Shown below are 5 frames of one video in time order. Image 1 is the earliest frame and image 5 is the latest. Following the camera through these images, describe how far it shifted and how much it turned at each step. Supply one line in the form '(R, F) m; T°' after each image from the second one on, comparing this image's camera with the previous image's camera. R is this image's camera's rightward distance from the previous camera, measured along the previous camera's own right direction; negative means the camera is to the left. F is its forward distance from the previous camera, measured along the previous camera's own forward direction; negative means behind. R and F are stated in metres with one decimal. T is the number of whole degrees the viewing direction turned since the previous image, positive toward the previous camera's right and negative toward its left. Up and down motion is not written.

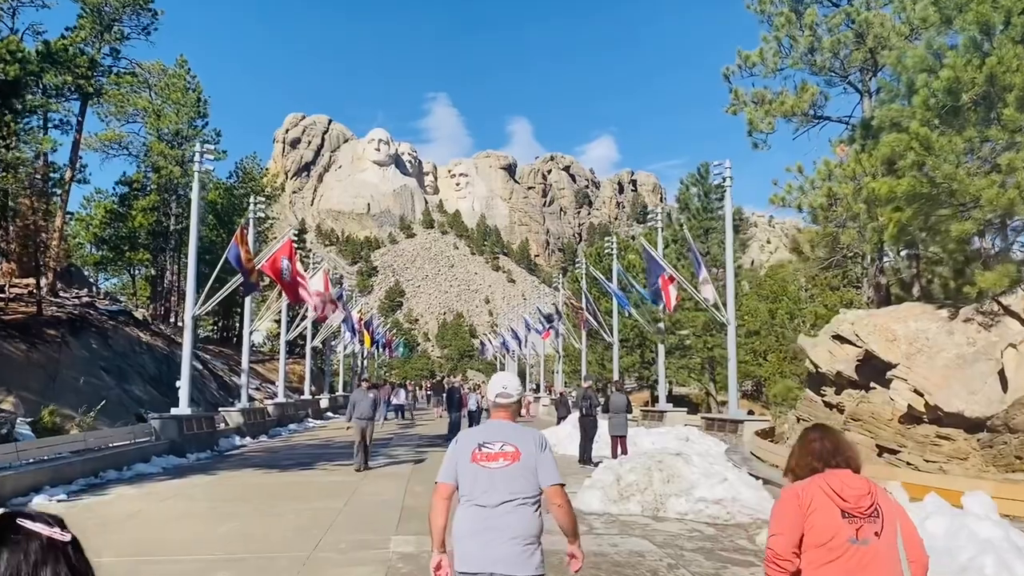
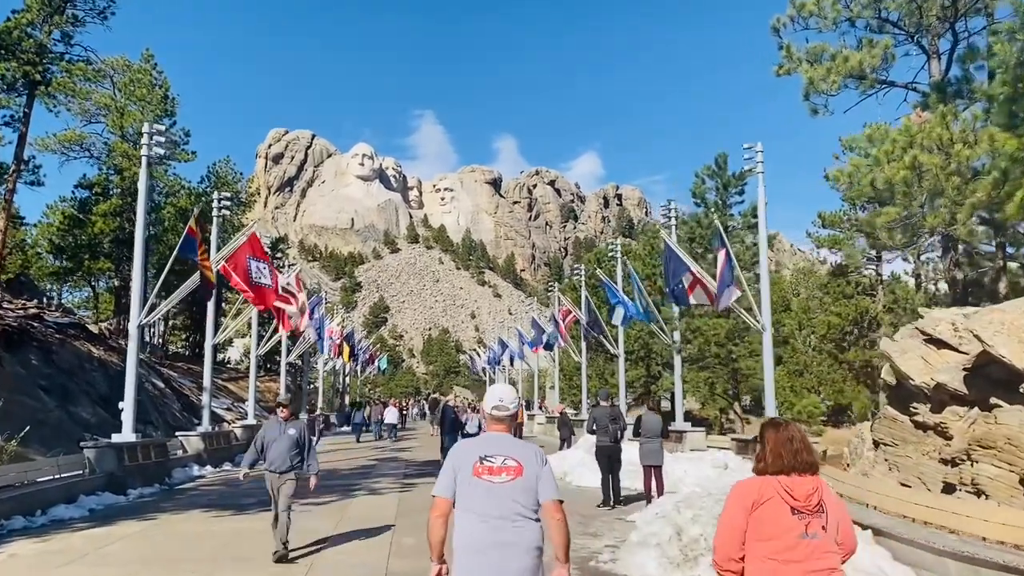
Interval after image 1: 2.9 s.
(-0.4, +3.2) m; +1°
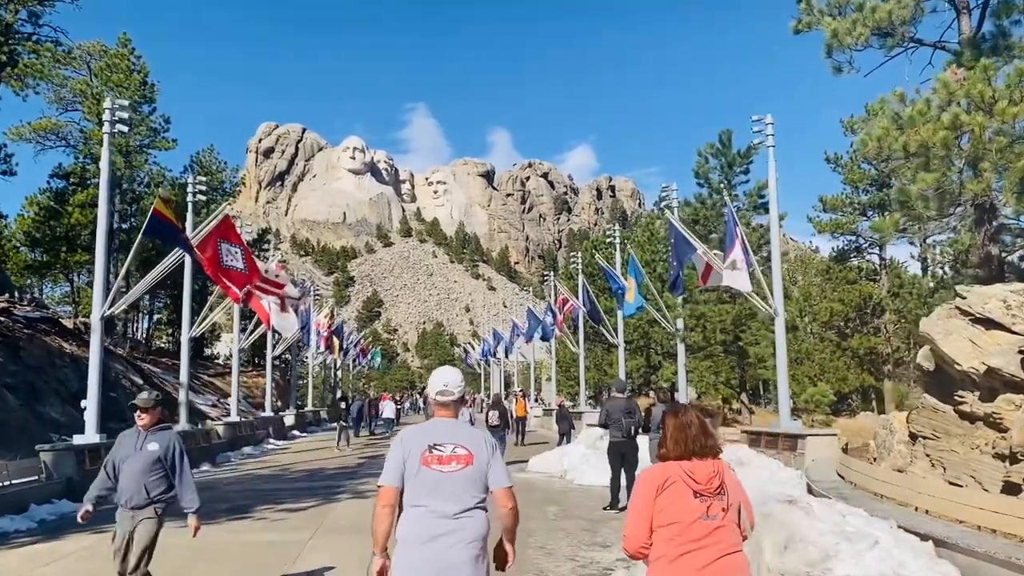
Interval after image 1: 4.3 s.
(0.0, +1.4) m; 0°
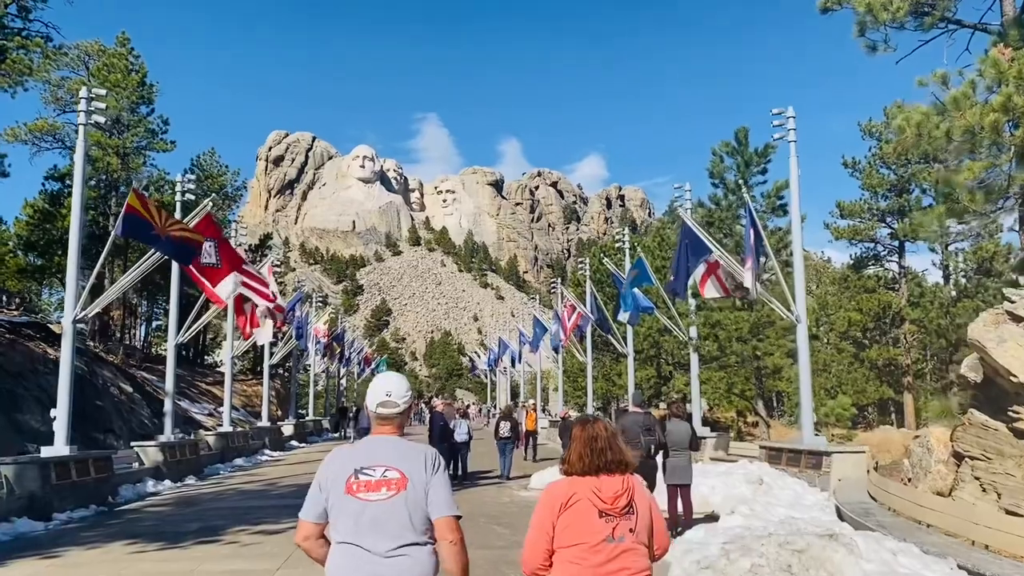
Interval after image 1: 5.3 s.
(+0.1, +1.2) m; -1°
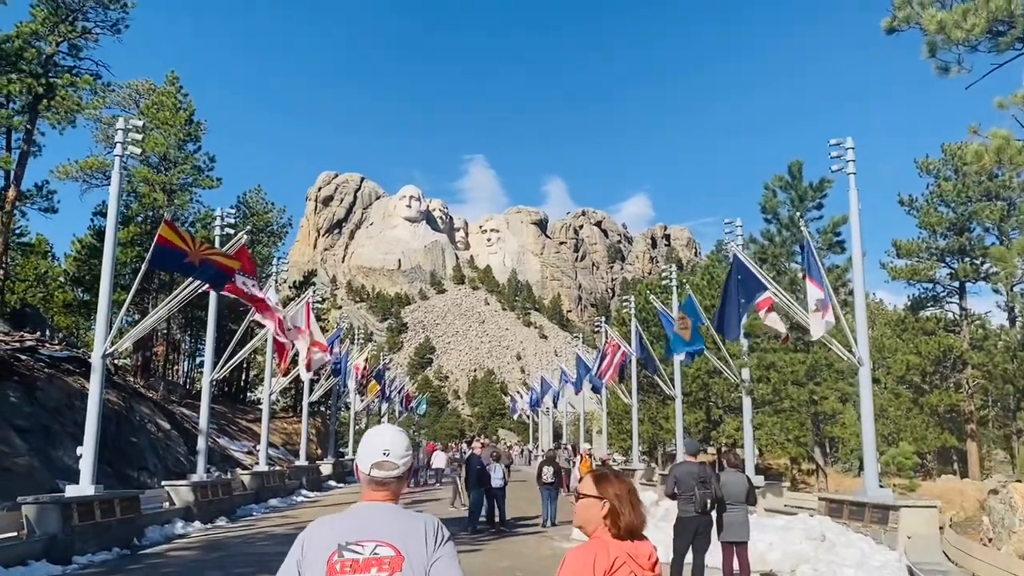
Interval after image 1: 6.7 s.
(0.0, +0.8) m; -3°
